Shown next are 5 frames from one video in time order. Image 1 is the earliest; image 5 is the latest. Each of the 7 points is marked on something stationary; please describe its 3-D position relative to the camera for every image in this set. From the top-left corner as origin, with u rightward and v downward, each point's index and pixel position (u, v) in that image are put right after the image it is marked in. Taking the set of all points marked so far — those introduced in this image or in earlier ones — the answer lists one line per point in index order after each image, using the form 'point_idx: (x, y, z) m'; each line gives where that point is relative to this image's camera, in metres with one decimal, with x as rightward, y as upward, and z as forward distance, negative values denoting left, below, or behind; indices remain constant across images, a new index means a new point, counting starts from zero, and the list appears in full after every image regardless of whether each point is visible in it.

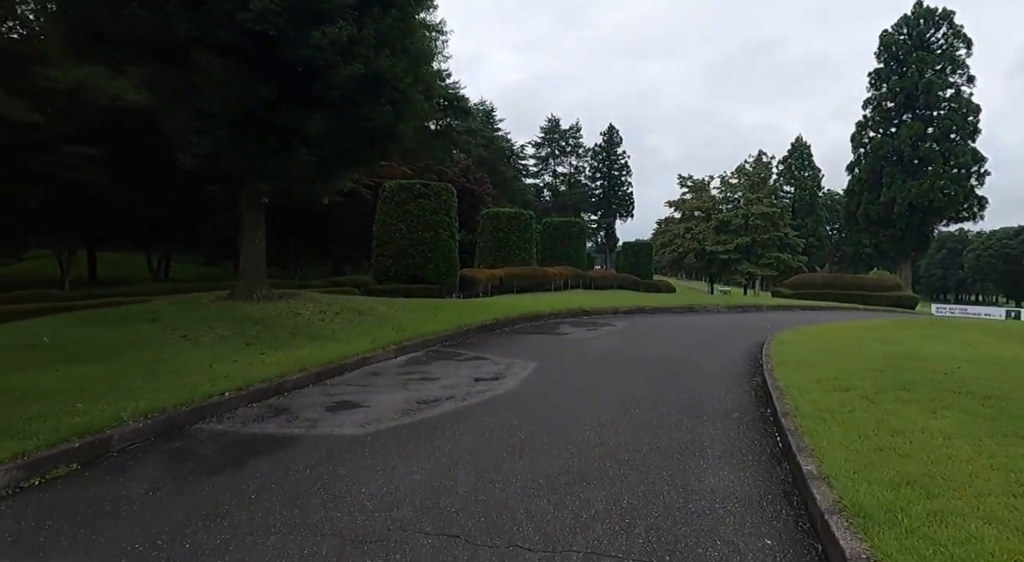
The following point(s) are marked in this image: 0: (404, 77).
0: (-1.8, +3.3, +10.9) m
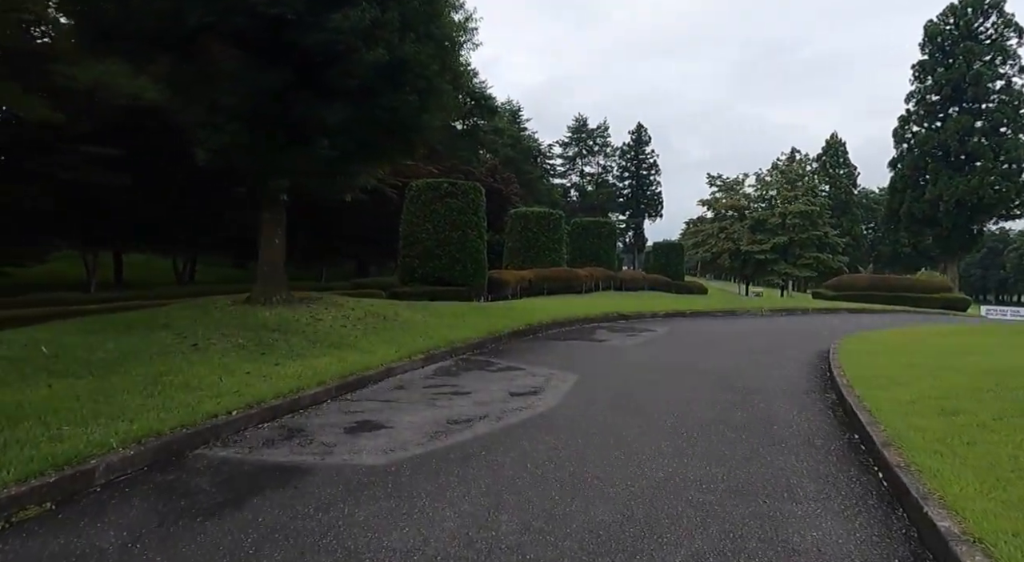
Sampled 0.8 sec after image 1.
0: (-1.2, +3.3, +10.2) m
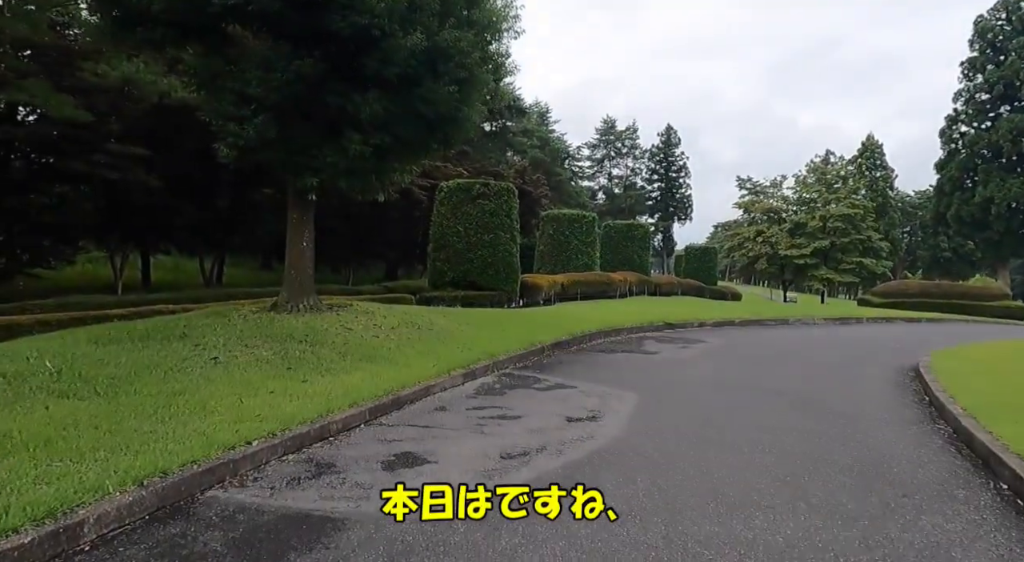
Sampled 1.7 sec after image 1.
0: (-0.6, +3.2, +9.4) m
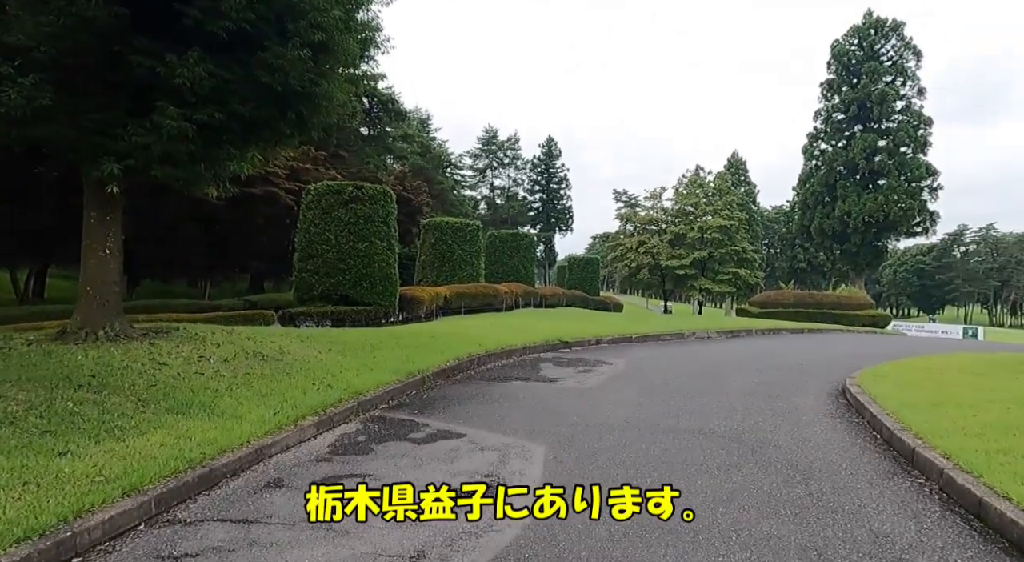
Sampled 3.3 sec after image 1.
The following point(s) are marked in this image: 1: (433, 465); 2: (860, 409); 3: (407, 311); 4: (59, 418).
0: (-2.0, +3.0, +7.4) m
1: (-0.6, -1.4, +5.2) m
2: (+3.6, -1.3, +6.9) m
3: (-3.0, -0.8, +18.6) m
4: (-3.5, -1.1, +5.2) m
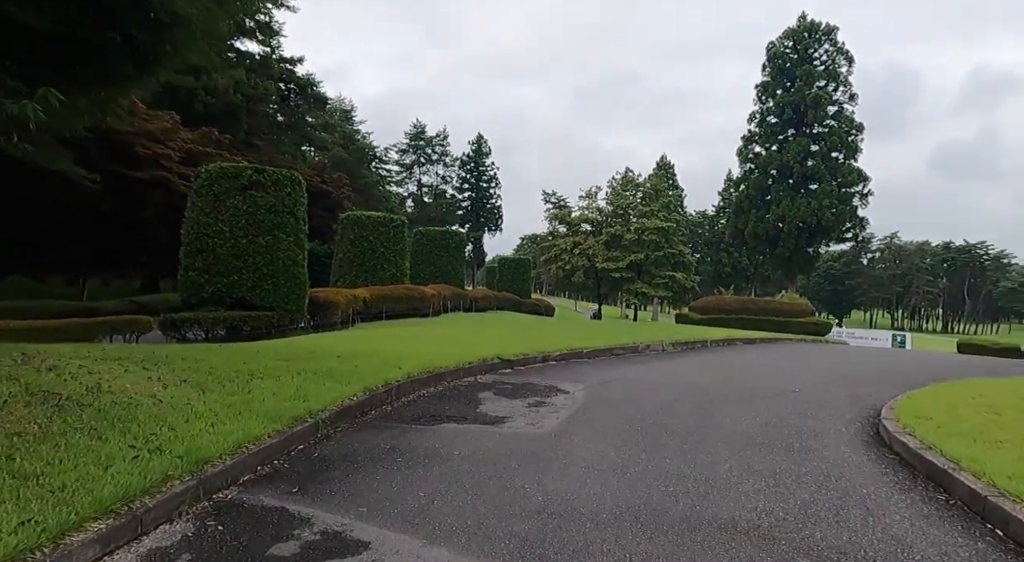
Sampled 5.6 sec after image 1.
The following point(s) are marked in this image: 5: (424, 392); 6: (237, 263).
0: (-2.5, +3.0, +4.8) m
1: (-0.9, -1.5, +2.8) m
2: (+3.1, -1.4, +4.9) m
3: (-4.7, -0.9, +15.9) m
4: (-3.8, -1.1, +2.5) m
5: (-1.0, -1.3, +8.2) m
6: (-5.6, +0.4, +13.6) m
